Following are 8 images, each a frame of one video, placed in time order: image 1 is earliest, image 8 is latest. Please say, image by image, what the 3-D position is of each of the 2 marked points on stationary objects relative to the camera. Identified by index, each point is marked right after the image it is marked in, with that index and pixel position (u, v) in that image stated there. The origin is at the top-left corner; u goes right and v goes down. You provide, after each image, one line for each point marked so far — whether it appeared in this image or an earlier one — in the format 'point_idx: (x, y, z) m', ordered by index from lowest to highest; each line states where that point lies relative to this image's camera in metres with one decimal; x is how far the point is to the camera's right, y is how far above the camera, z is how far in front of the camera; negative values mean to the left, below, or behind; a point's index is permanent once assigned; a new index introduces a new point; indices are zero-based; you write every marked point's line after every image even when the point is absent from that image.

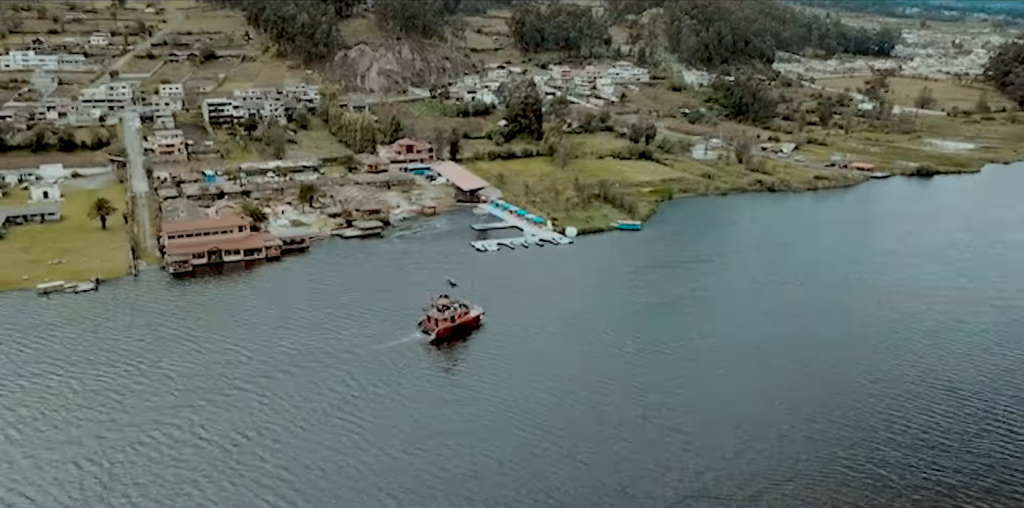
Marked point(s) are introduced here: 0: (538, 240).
0: (+0.3, +0.2, +16.9) m
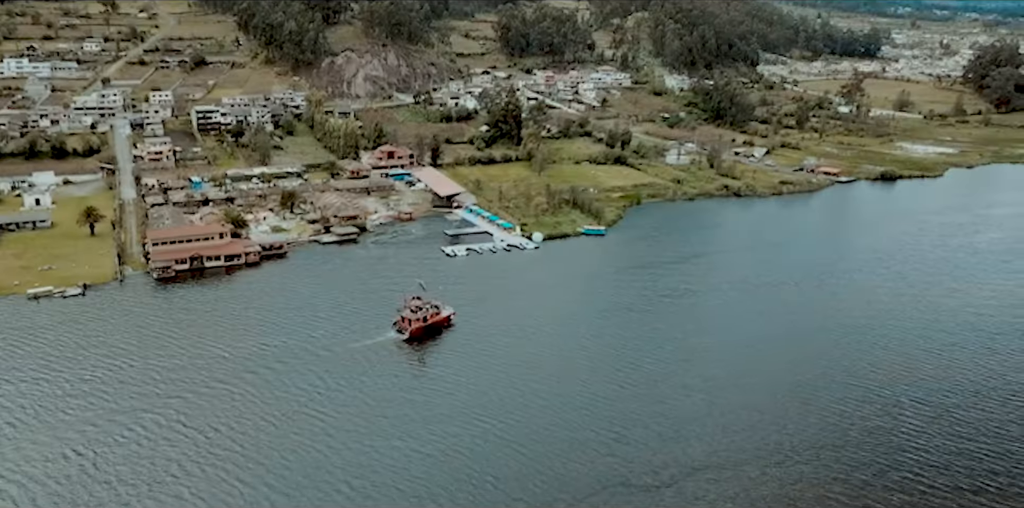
0: (-0.3, +0.2, +17.7) m
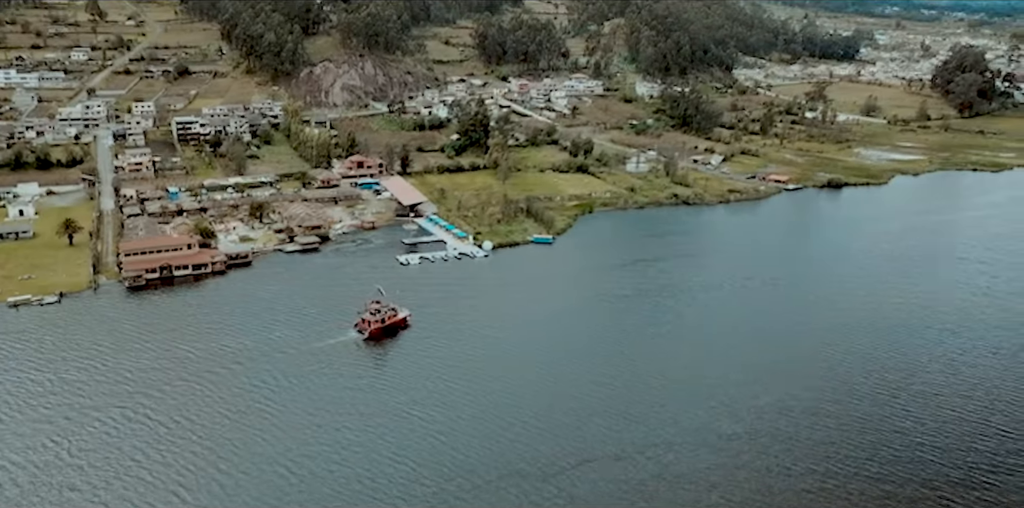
0: (-1.4, 0.0, +18.8) m
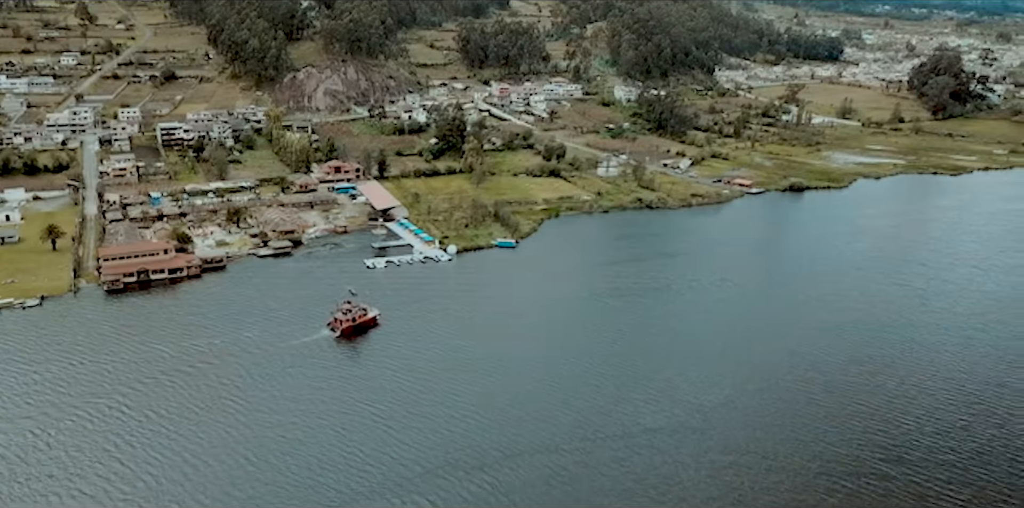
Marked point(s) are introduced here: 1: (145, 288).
0: (-2.2, -0.1, +19.7) m
1: (-8.1, -0.8, +17.5) m
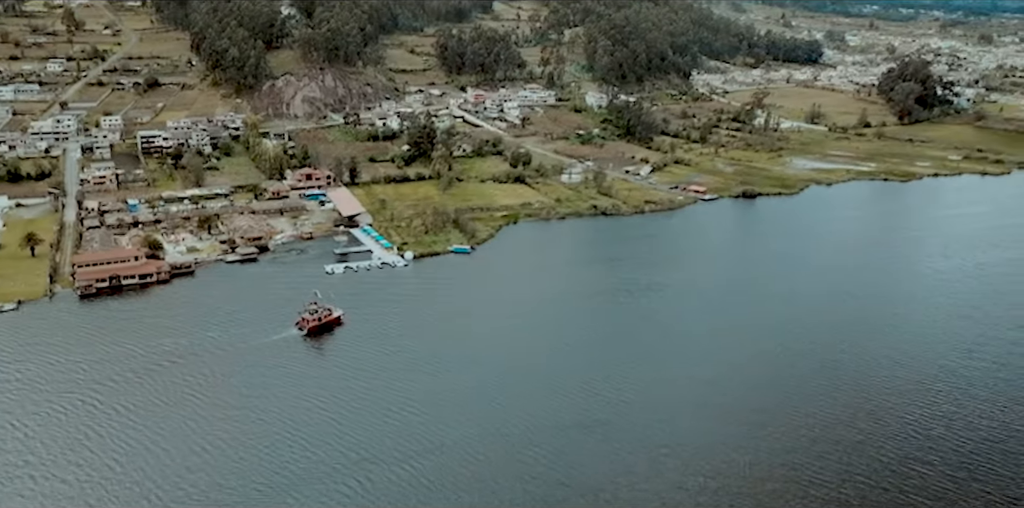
0: (-3.4, -0.2, +20.9) m
1: (-9.2, -0.9, +18.6) m
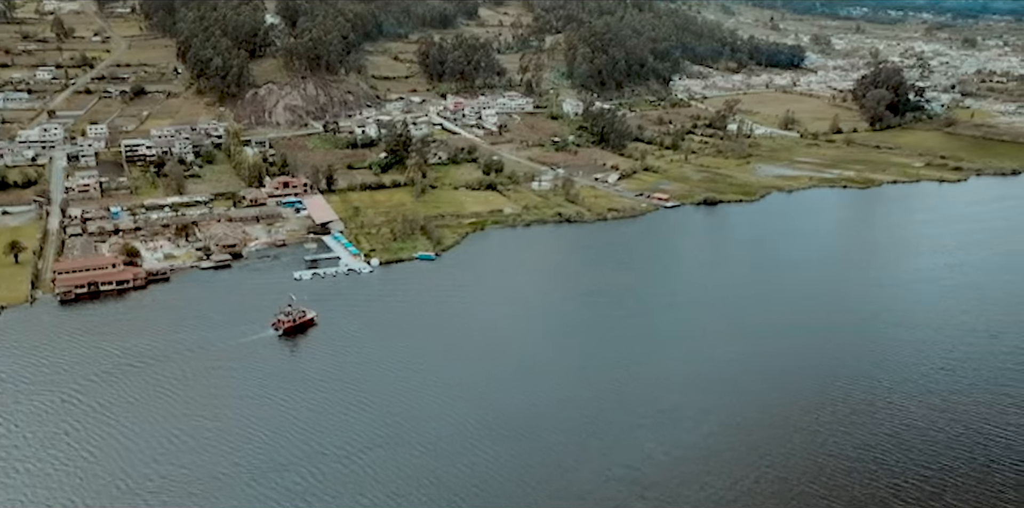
0: (-4.4, -0.4, +21.9) m
1: (-10.2, -1.1, +19.6) m
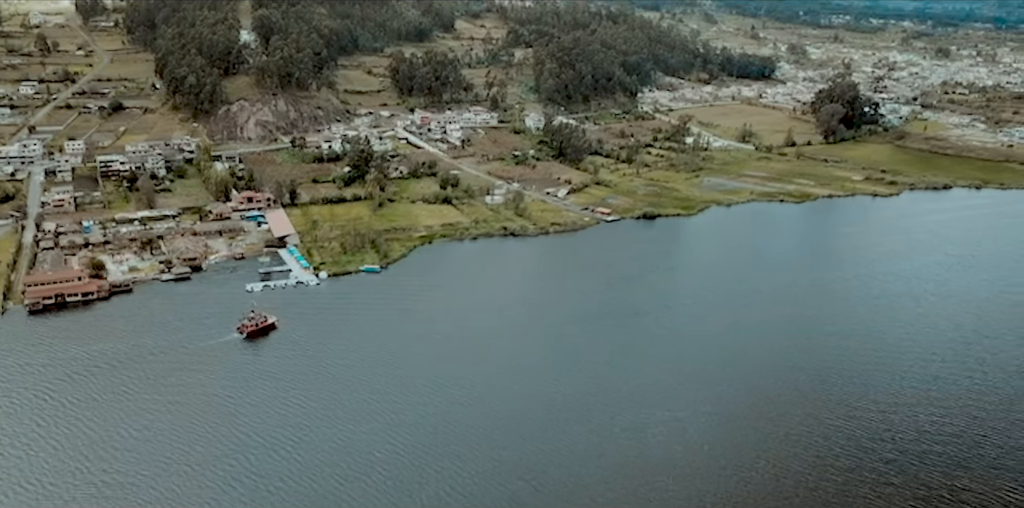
0: (-6.1, -0.7, +23.6) m
1: (-11.9, -1.4, +21.3) m
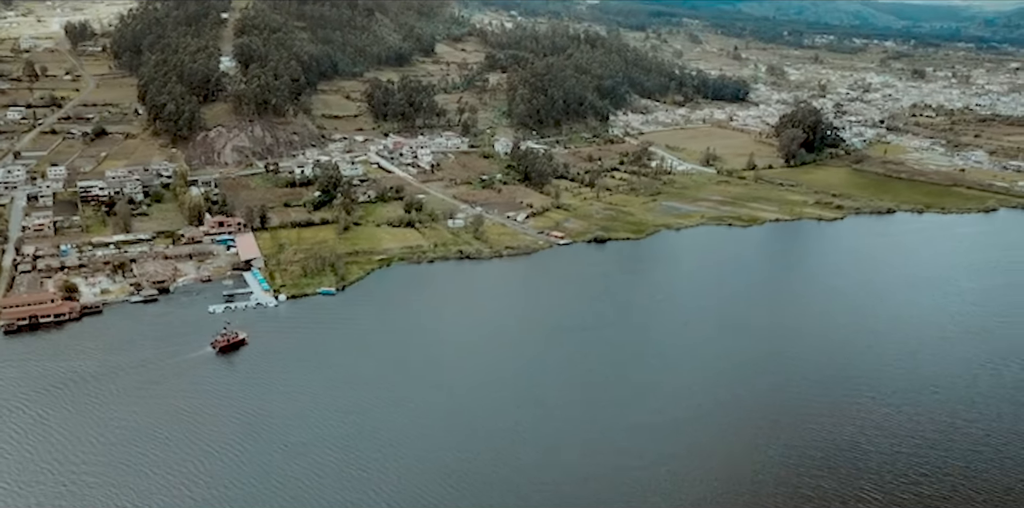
0: (-7.7, -1.5, +25.2) m
1: (-13.5, -2.1, +22.9) m
